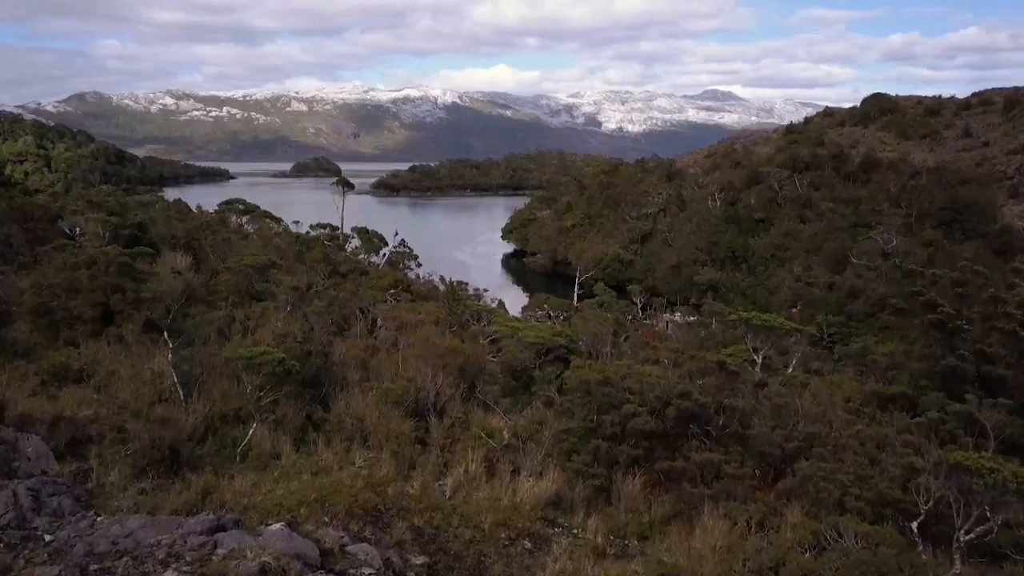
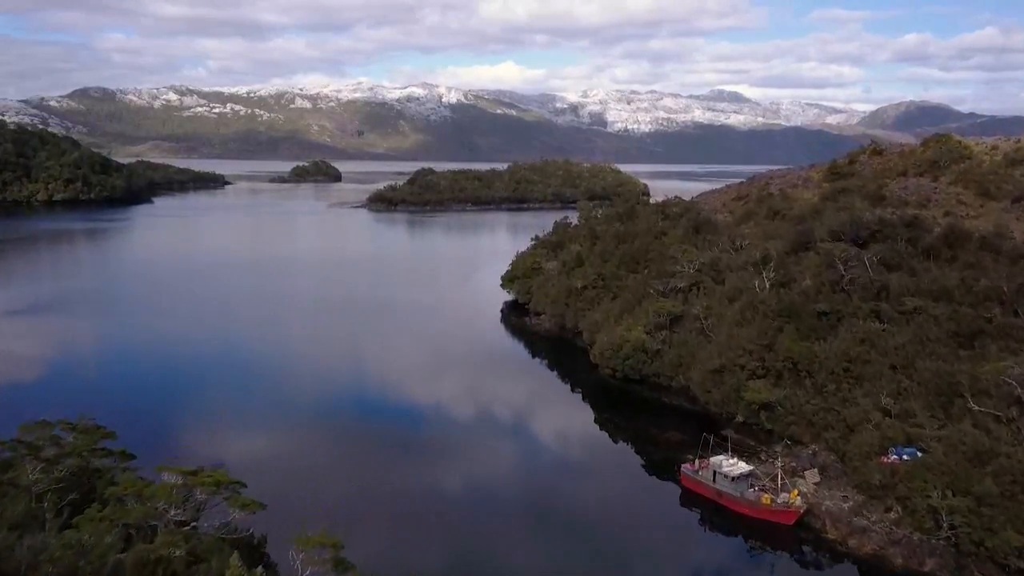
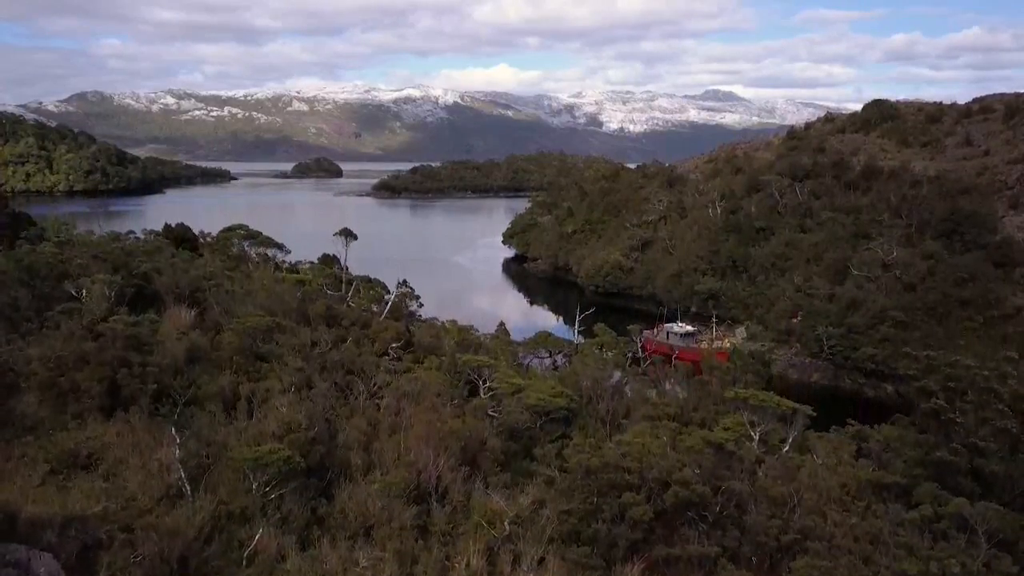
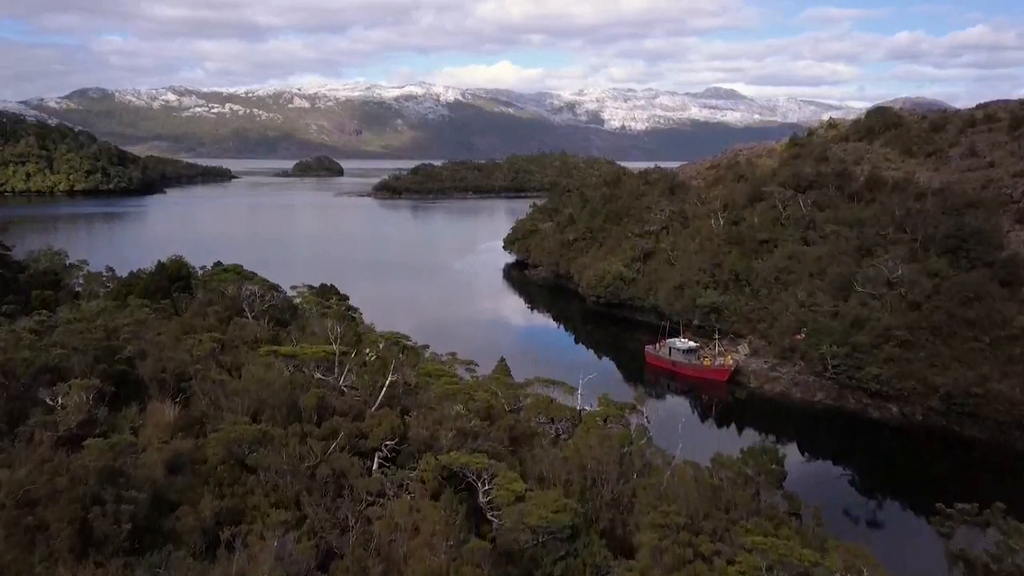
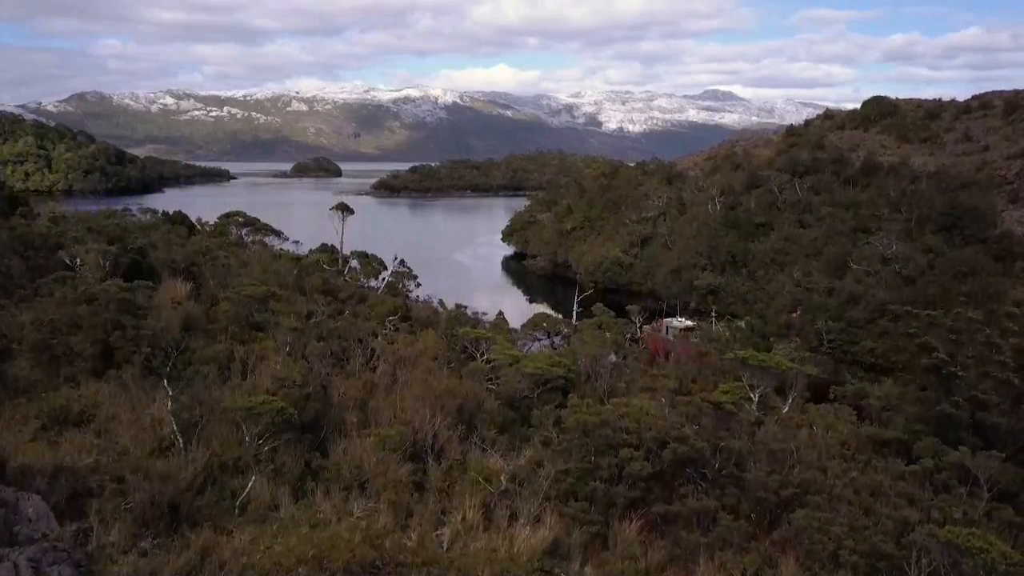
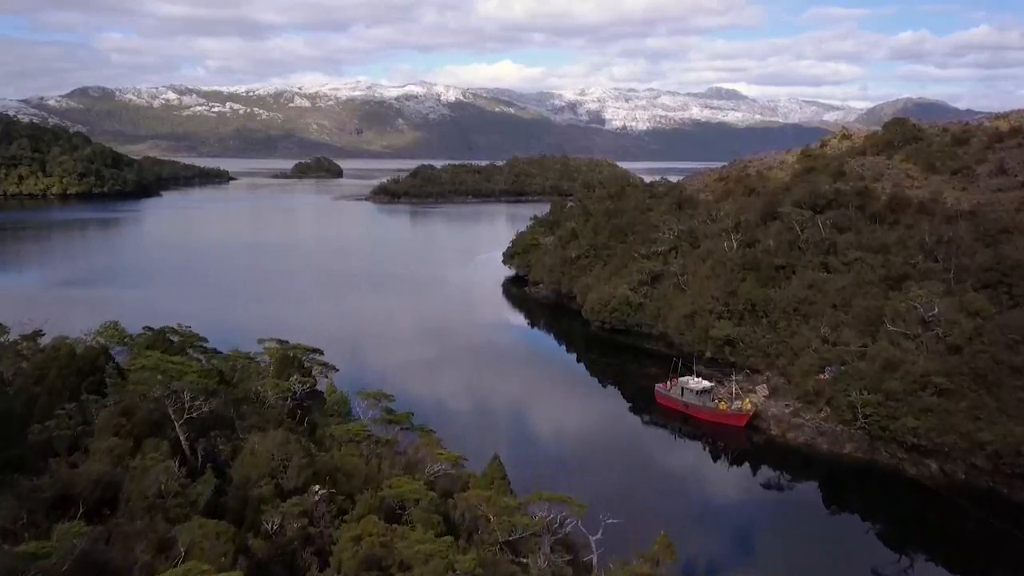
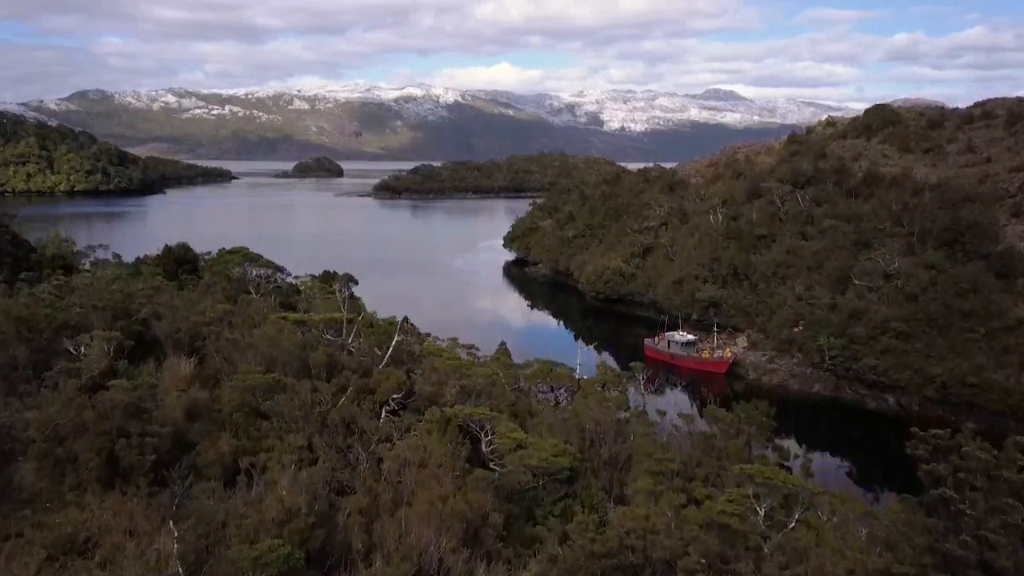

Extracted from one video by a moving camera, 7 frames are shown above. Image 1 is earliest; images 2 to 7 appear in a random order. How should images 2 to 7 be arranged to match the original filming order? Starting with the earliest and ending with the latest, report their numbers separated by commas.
5, 3, 7, 4, 6, 2
